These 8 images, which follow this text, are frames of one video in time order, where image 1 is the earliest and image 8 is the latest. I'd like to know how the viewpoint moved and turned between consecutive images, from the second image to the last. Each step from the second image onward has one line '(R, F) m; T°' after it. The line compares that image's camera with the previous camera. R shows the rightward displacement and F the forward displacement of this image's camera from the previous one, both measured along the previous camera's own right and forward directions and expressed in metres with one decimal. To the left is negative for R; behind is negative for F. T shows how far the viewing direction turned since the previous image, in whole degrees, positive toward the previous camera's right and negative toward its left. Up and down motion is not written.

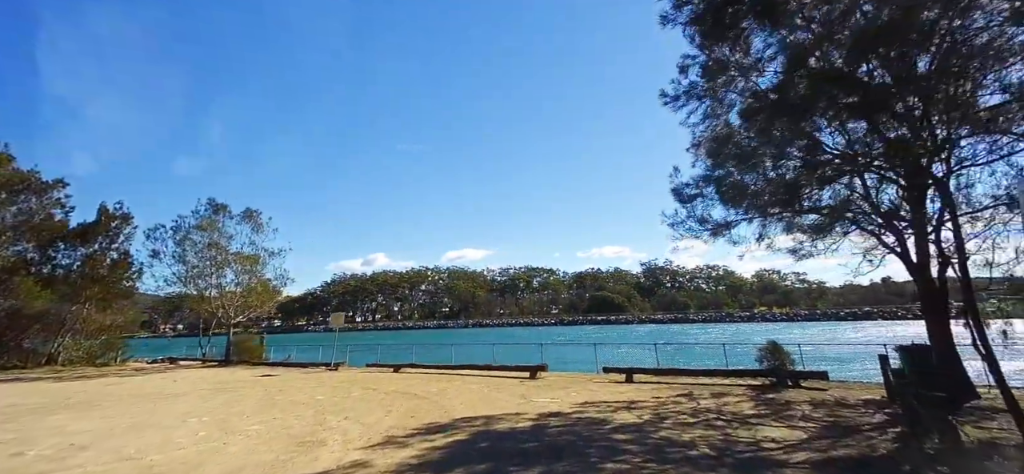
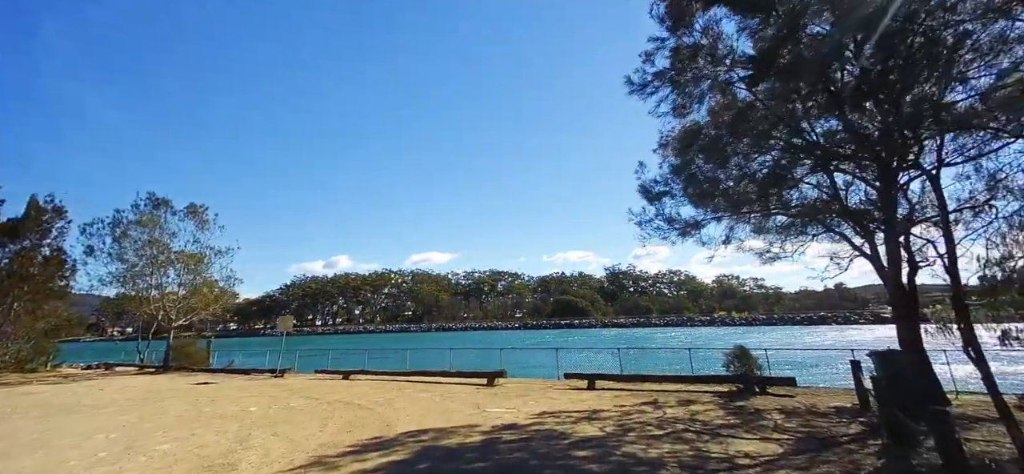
(+0.2, +0.7) m; +4°
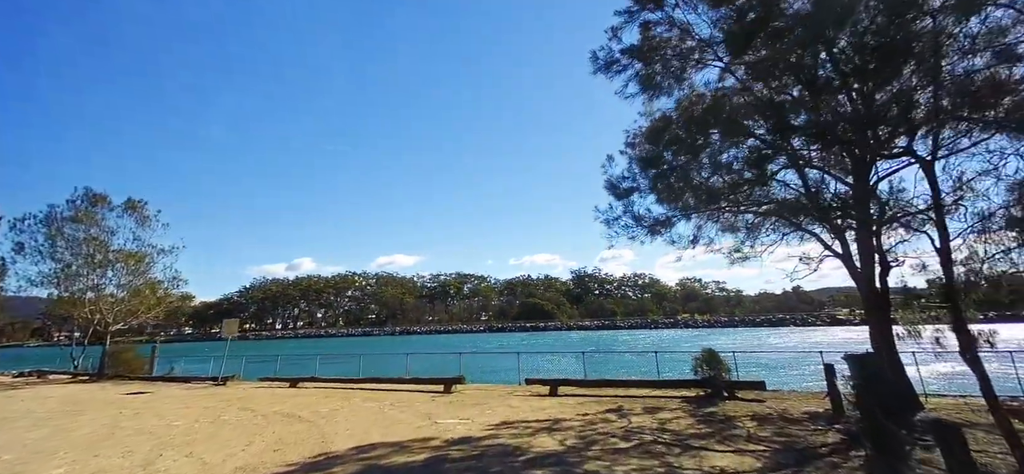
(+0.2, +0.7) m; +4°
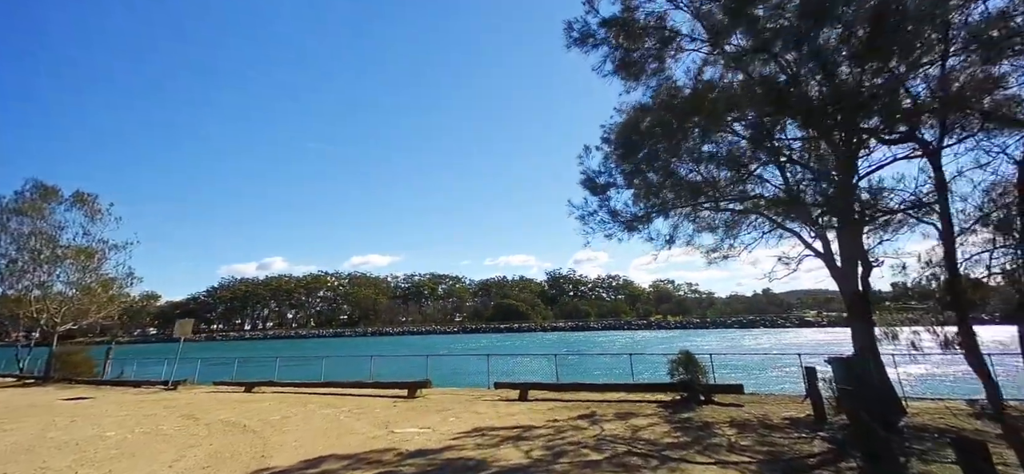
(+0.1, +0.5) m; +3°
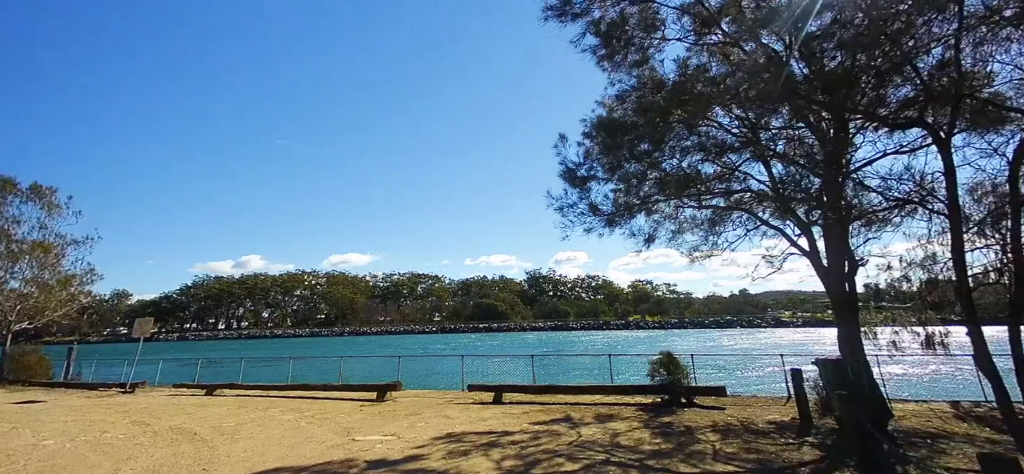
(+0.1, +0.4) m; +2°
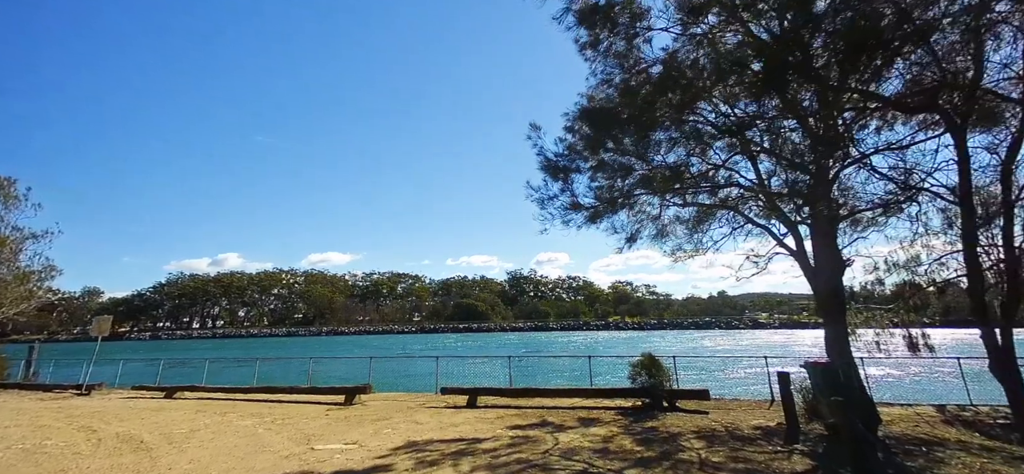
(+0.1, +0.4) m; +2°
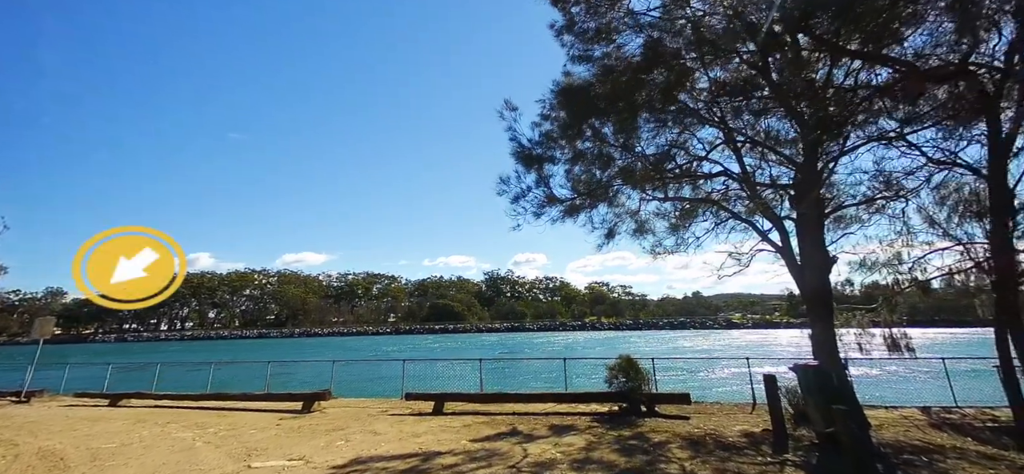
(+0.1, +0.5) m; +3°
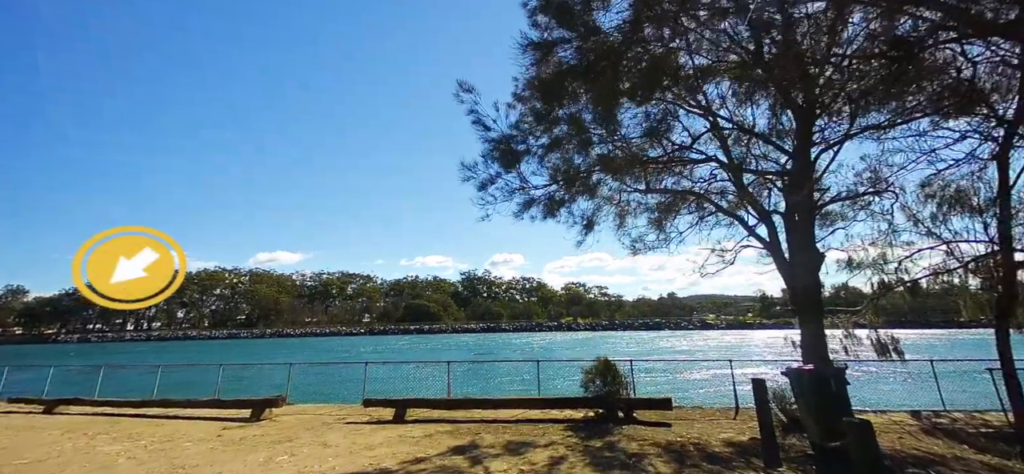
(+0.1, +0.6) m; +3°
